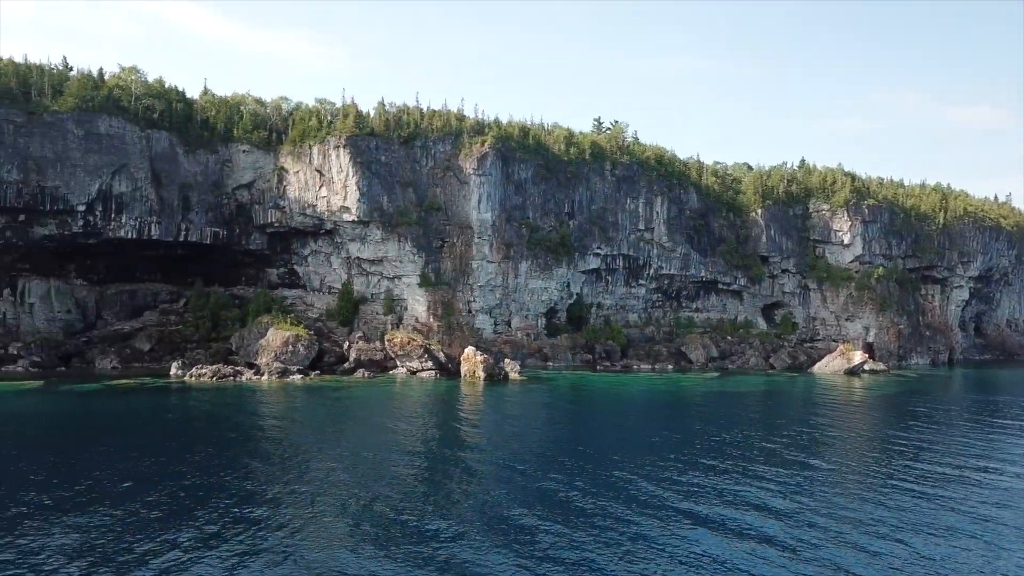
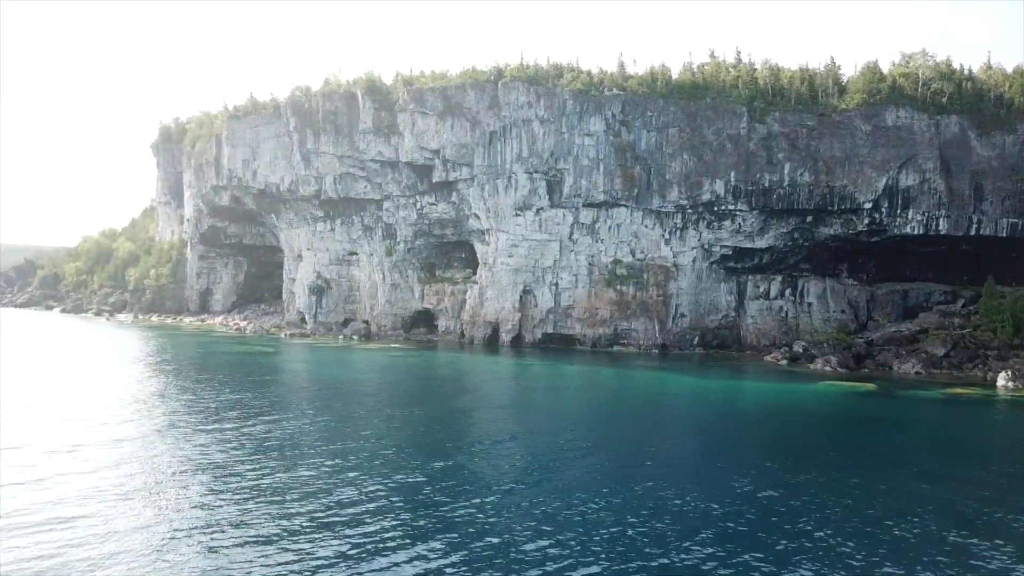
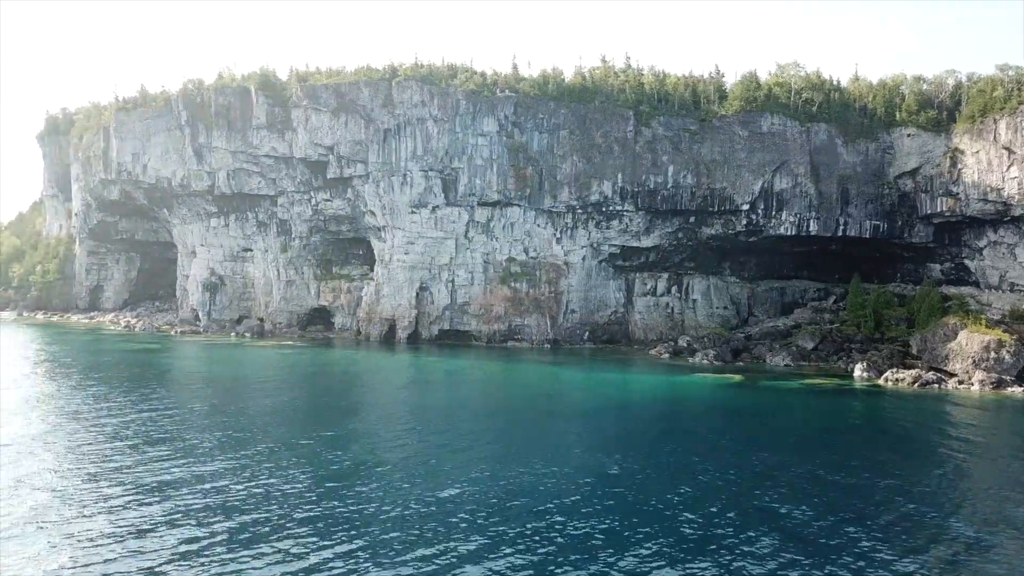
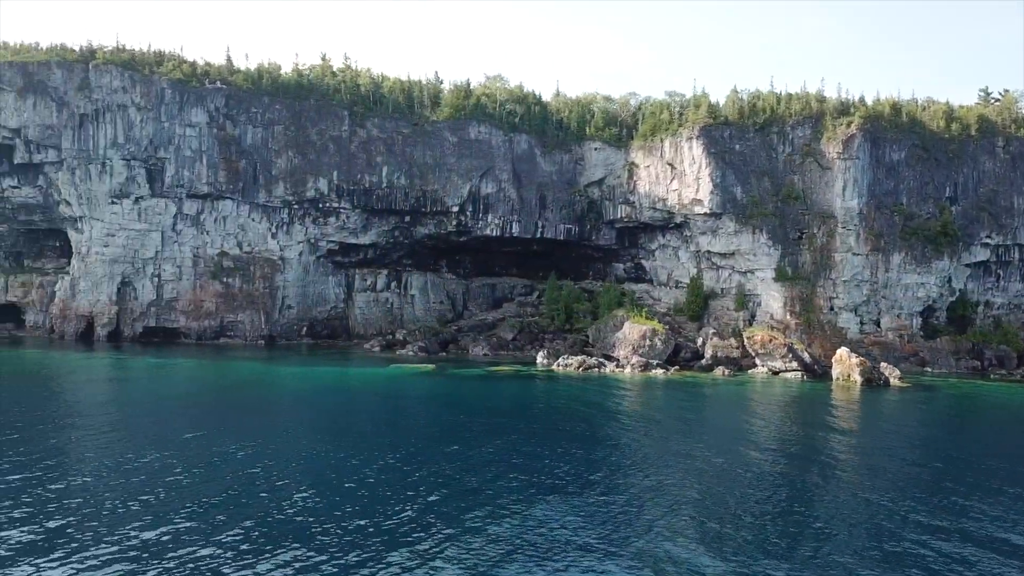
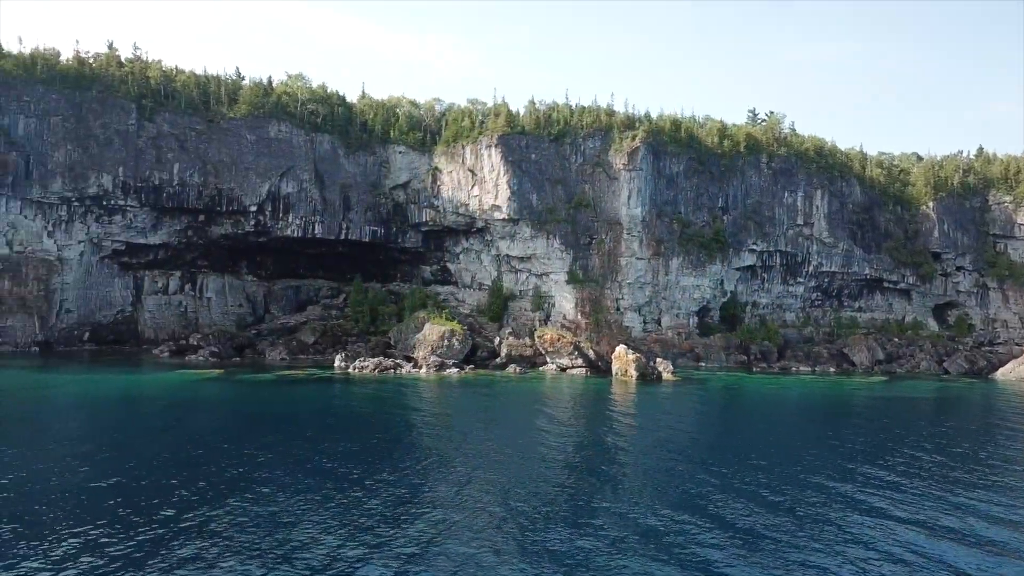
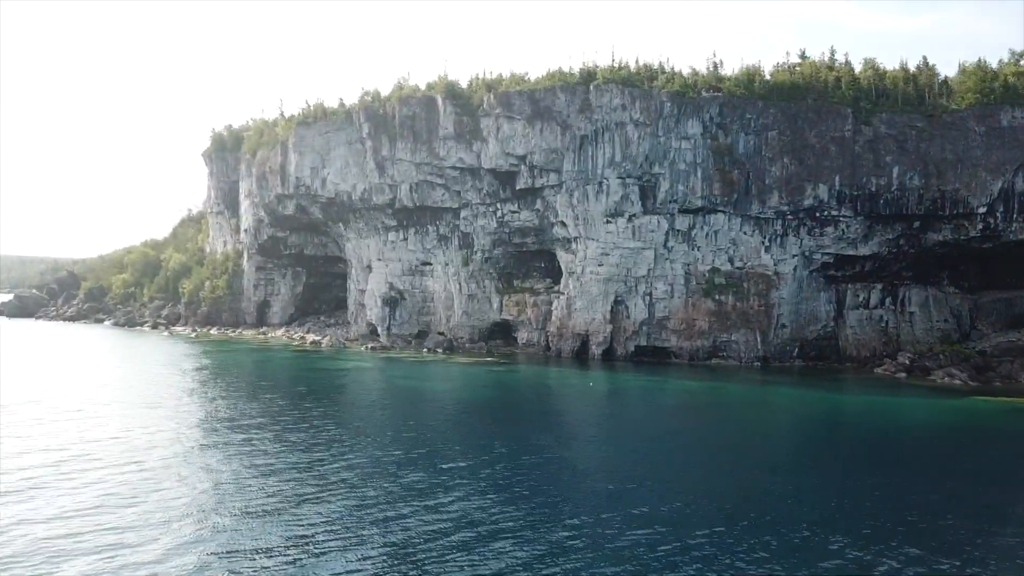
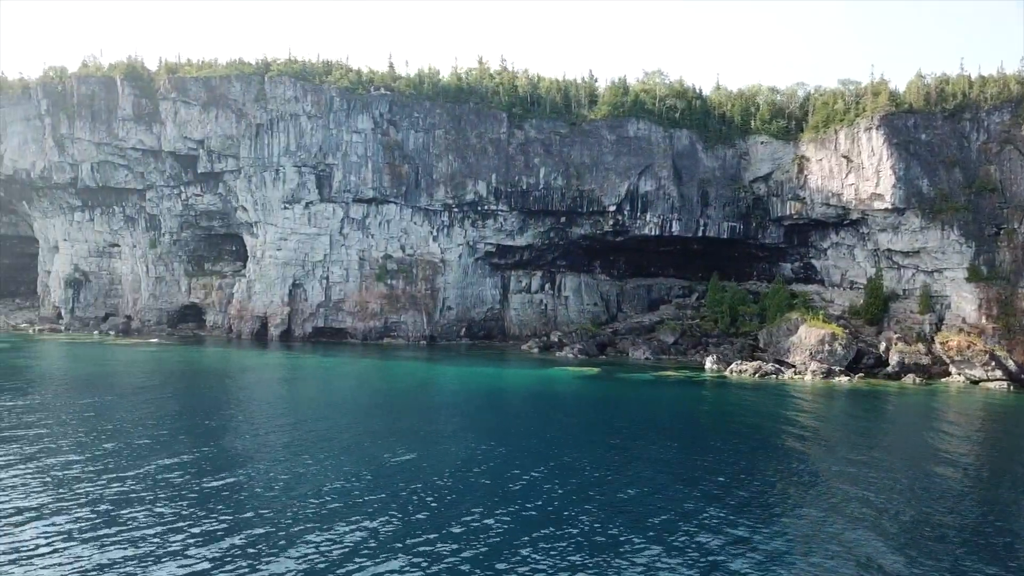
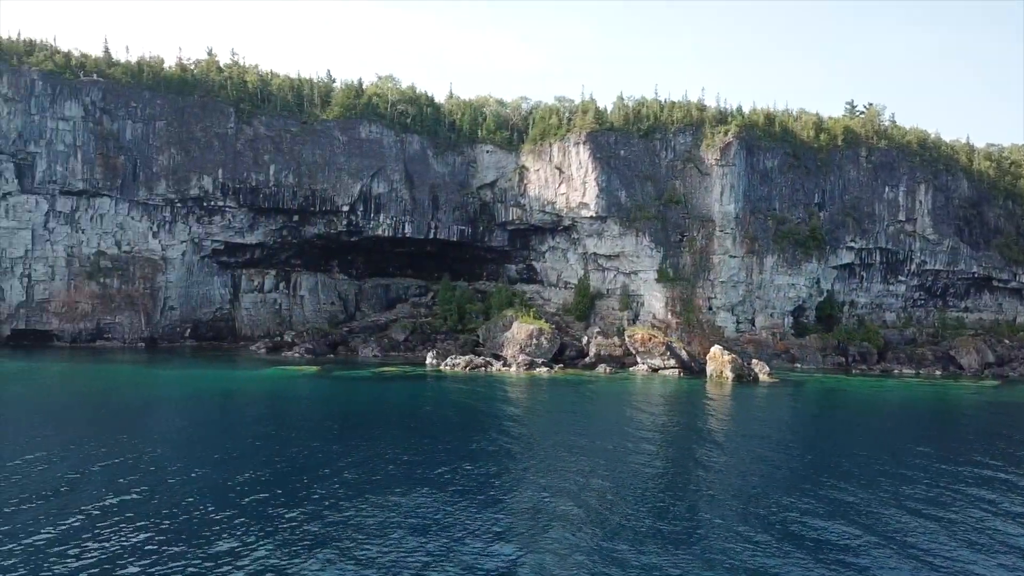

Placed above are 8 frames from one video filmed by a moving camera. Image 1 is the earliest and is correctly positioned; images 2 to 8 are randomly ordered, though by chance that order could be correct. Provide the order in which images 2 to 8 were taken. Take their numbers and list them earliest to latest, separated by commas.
5, 8, 4, 7, 3, 2, 6
